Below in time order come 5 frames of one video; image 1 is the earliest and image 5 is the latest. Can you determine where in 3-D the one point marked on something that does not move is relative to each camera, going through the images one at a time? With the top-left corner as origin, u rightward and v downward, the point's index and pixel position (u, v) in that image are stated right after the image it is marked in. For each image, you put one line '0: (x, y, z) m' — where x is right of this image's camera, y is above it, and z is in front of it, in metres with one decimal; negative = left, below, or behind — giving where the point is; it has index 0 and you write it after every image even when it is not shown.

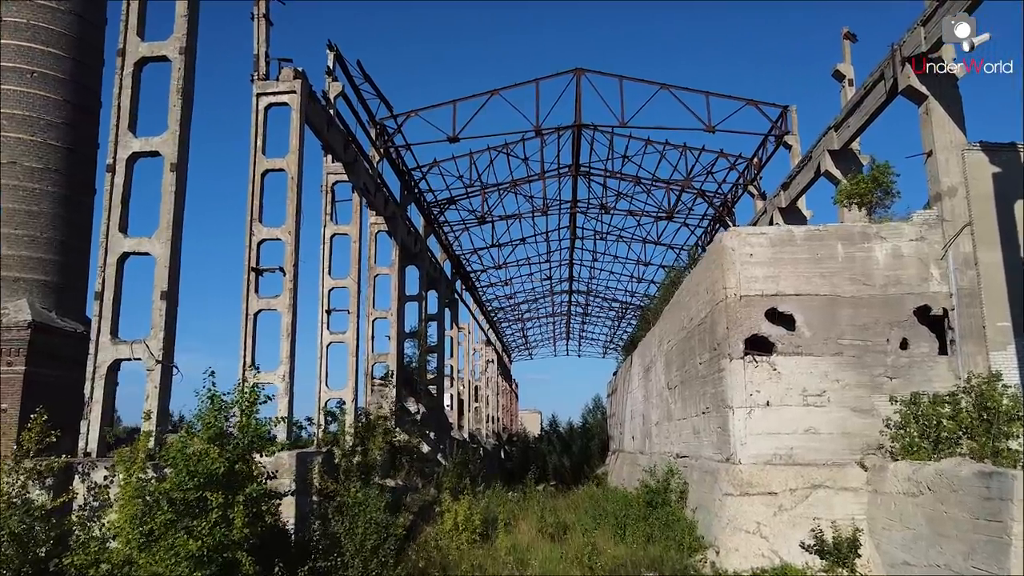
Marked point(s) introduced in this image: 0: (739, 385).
0: (+3.3, -1.4, +10.3) m
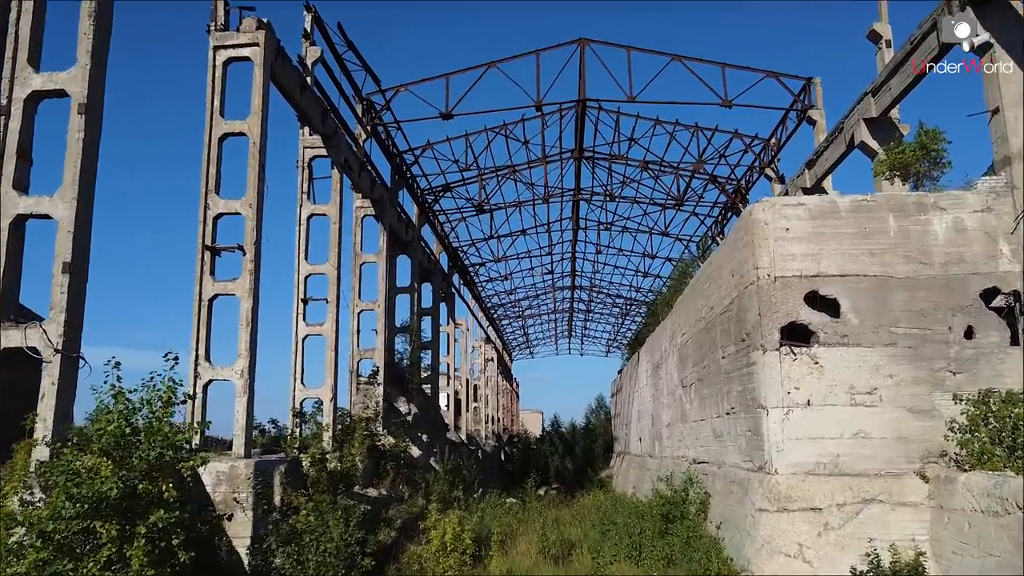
0: (+3.2, -1.1, +8.8) m
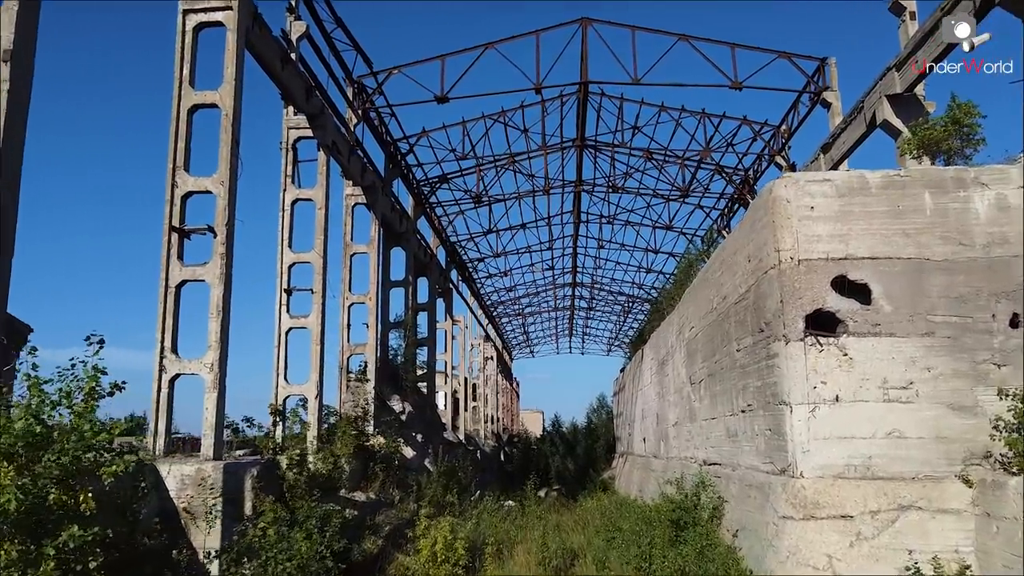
0: (+3.2, -1.0, +7.9) m
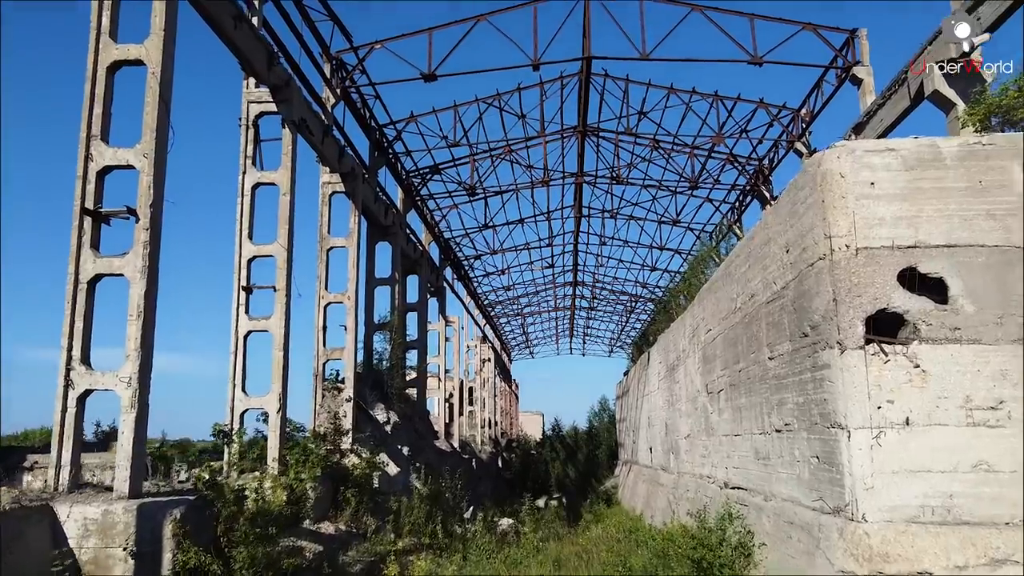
0: (+3.1, -0.9, +6.3) m
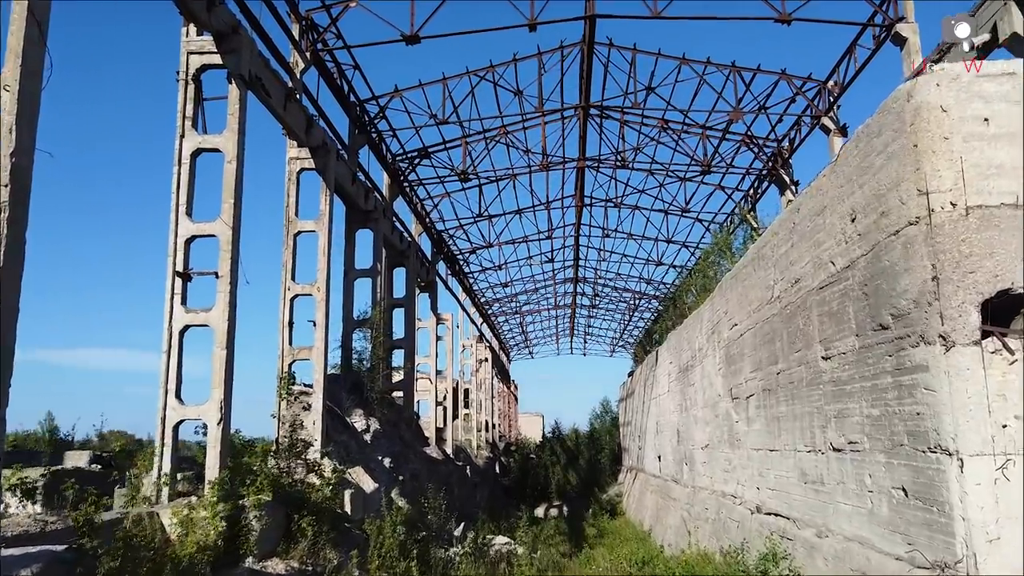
0: (+3.0, -0.7, +4.6) m
